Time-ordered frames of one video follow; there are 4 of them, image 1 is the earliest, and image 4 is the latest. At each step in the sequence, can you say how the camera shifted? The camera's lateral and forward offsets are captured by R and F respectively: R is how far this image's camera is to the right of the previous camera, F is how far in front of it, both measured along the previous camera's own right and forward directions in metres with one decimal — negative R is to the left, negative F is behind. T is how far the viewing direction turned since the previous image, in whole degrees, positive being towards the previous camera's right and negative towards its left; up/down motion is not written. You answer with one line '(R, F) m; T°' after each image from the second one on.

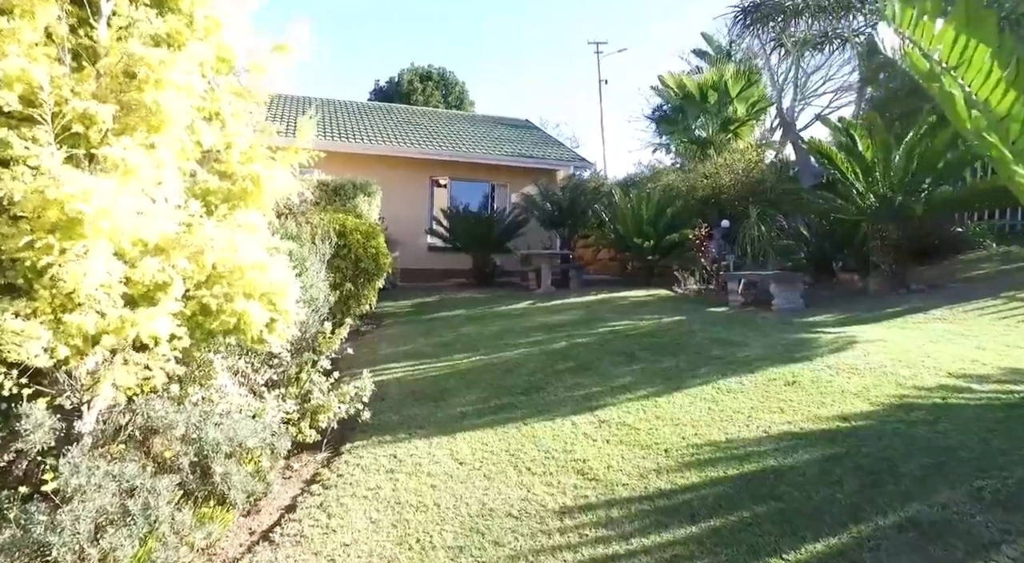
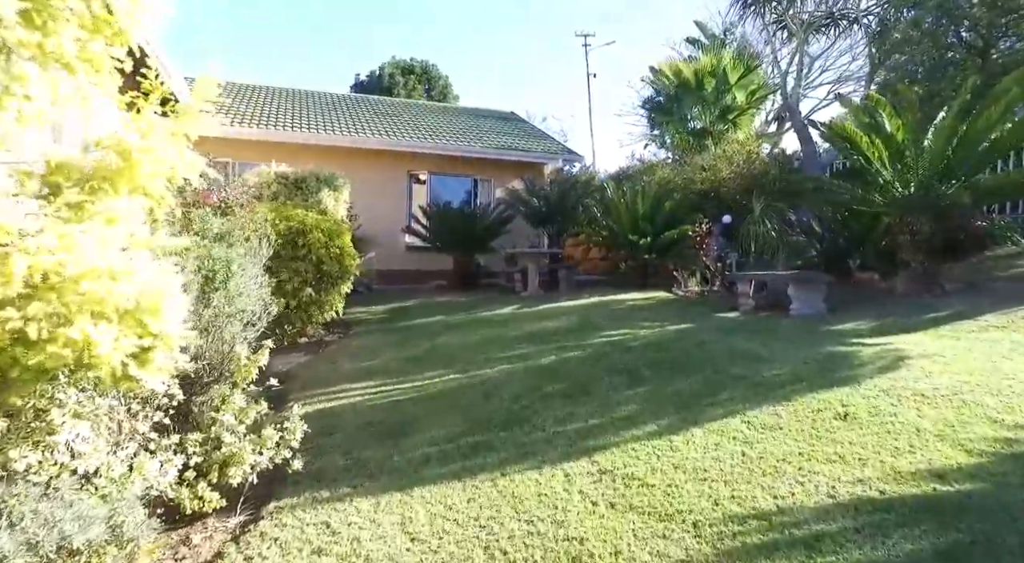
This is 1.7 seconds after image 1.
(+0.1, +1.0) m; +1°
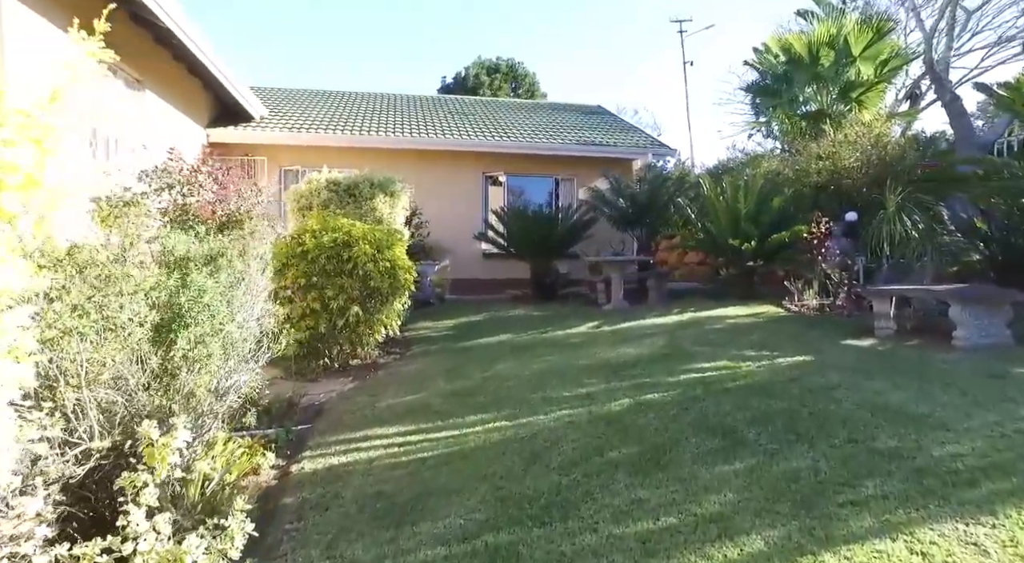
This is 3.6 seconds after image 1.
(+0.3, +1.2) m; -8°
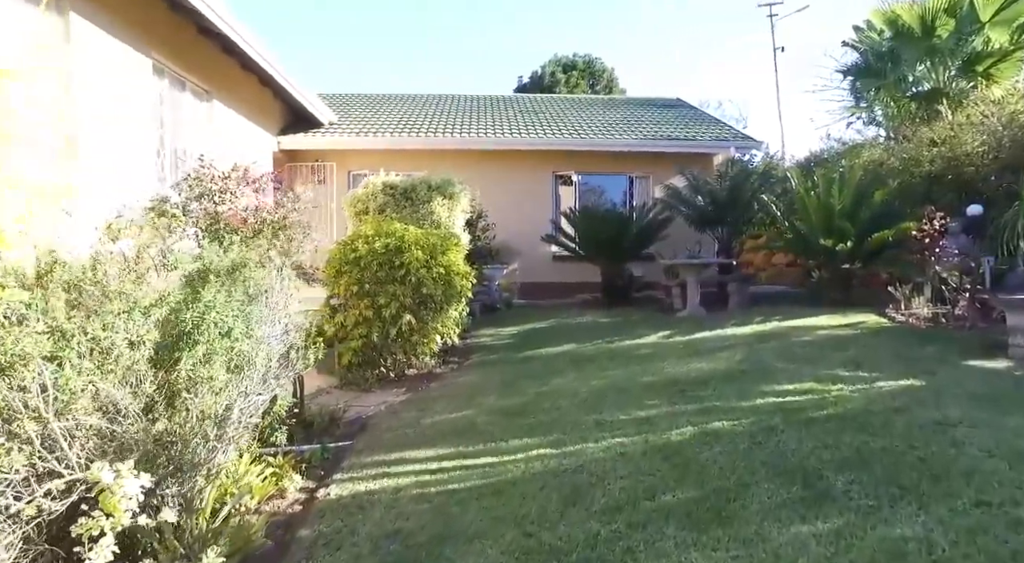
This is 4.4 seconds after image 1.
(+0.2, +0.5) m; -7°
